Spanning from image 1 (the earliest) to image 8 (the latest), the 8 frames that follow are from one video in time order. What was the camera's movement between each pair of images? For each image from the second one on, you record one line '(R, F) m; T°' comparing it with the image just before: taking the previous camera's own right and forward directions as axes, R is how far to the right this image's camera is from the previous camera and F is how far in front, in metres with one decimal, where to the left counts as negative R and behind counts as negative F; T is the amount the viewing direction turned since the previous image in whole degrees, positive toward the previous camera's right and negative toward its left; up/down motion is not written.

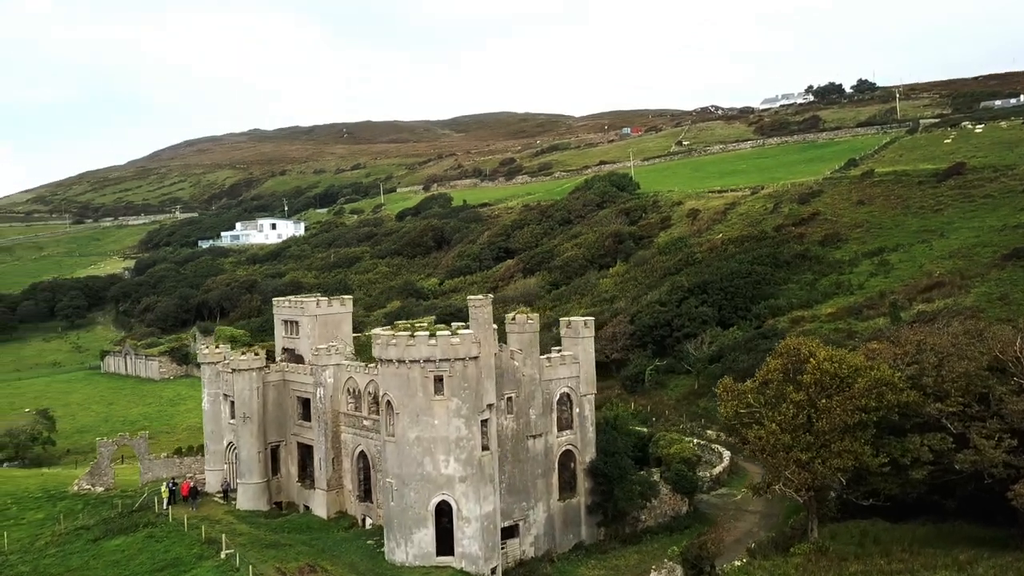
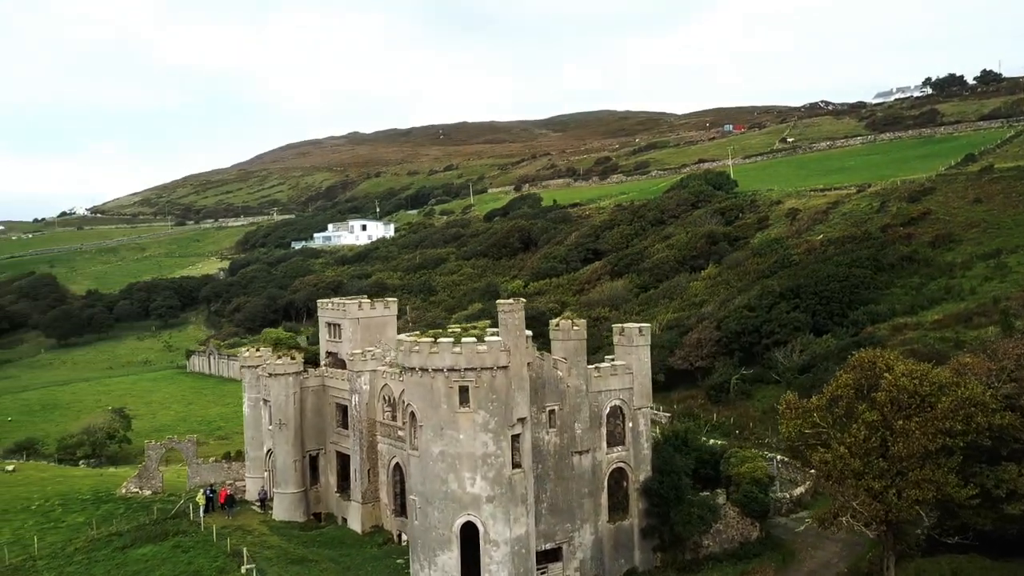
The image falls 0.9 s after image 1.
(+1.7, +2.1) m; -7°
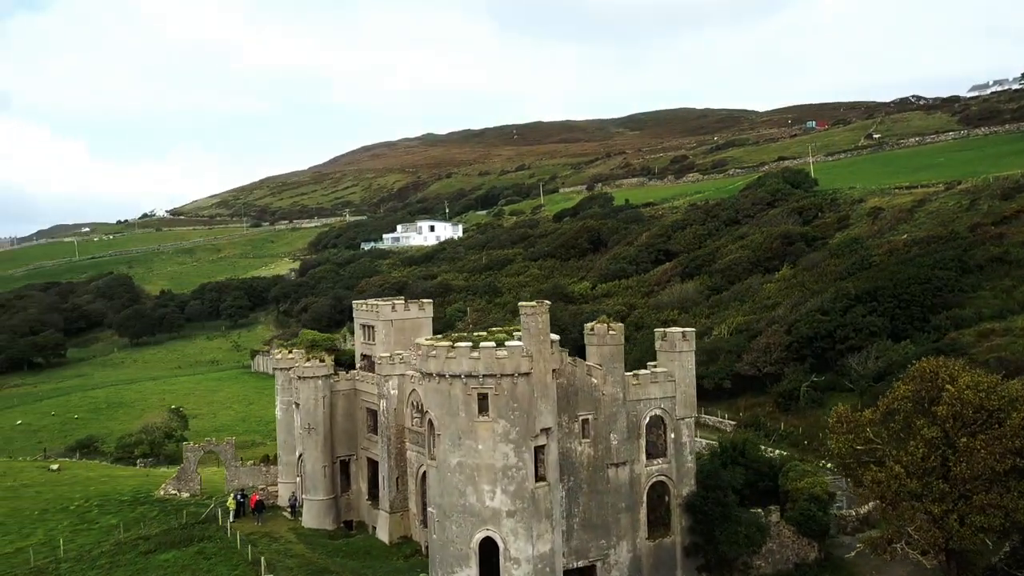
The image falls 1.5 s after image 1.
(+1.3, +1.4) m; -5°
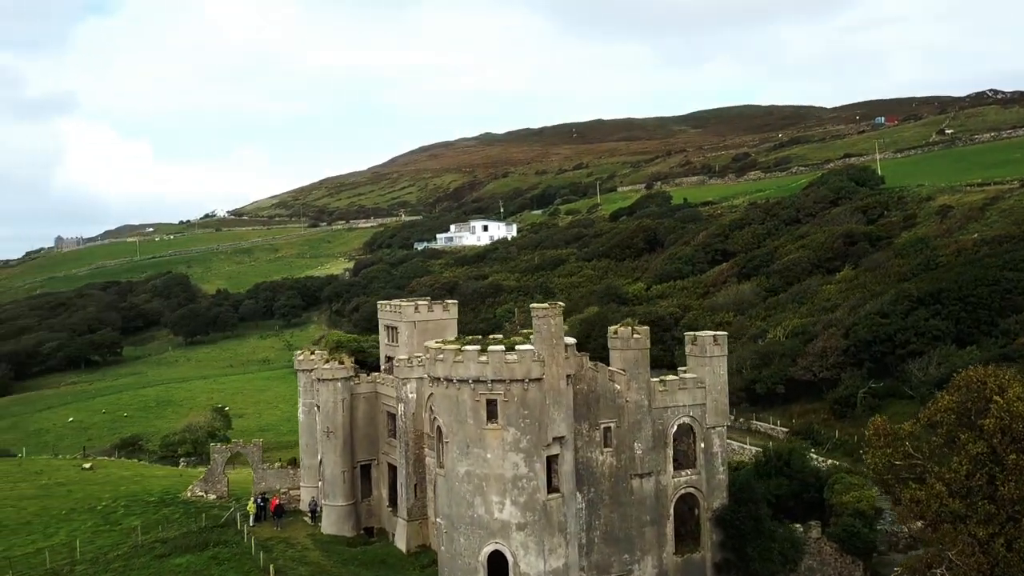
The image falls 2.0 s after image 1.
(+1.1, +1.1) m; -4°
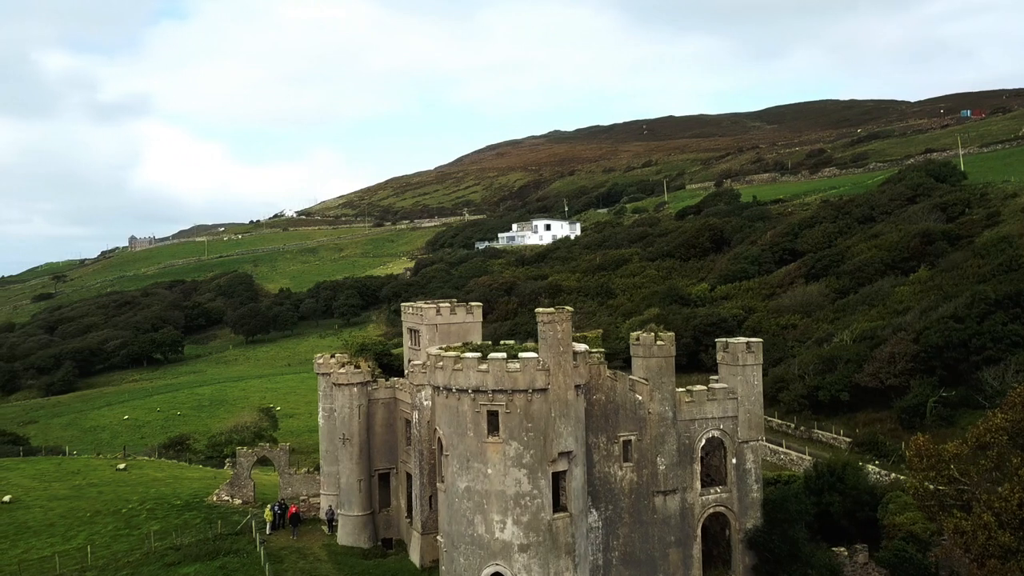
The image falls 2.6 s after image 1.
(+1.4, +1.5) m; -5°
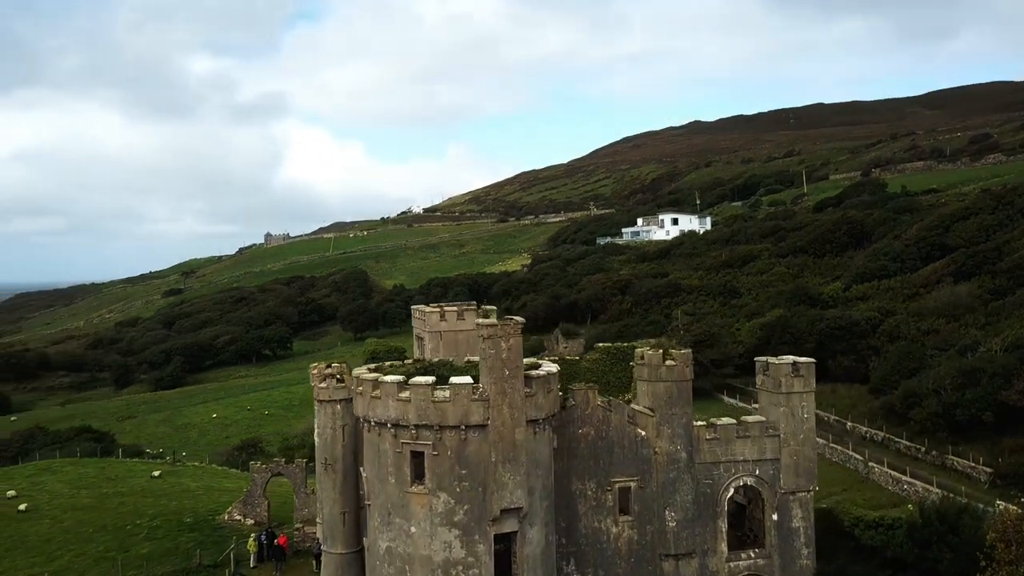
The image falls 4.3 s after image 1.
(+3.2, +4.5) m; -9°
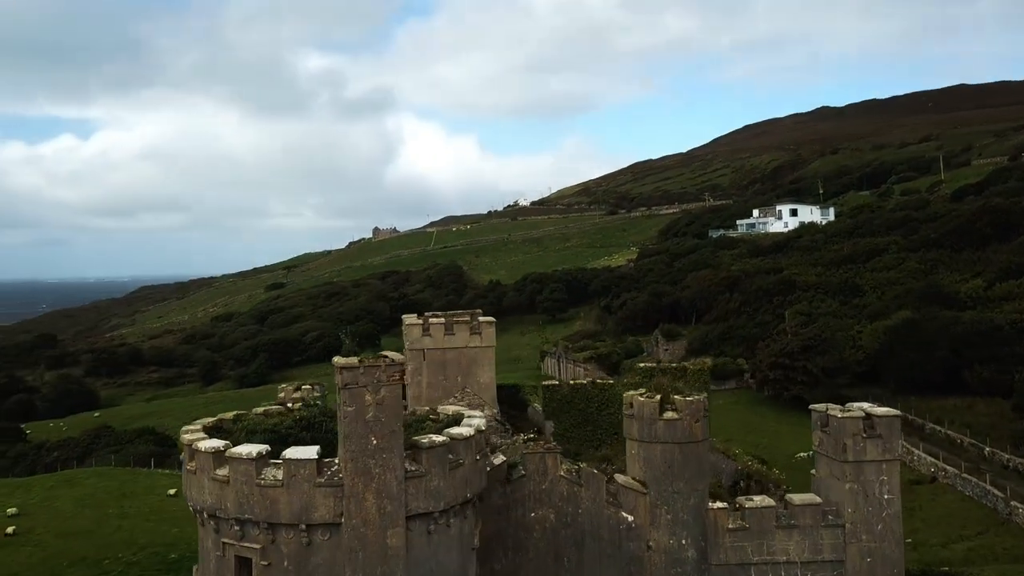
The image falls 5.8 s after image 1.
(+2.3, +5.1) m; -8°
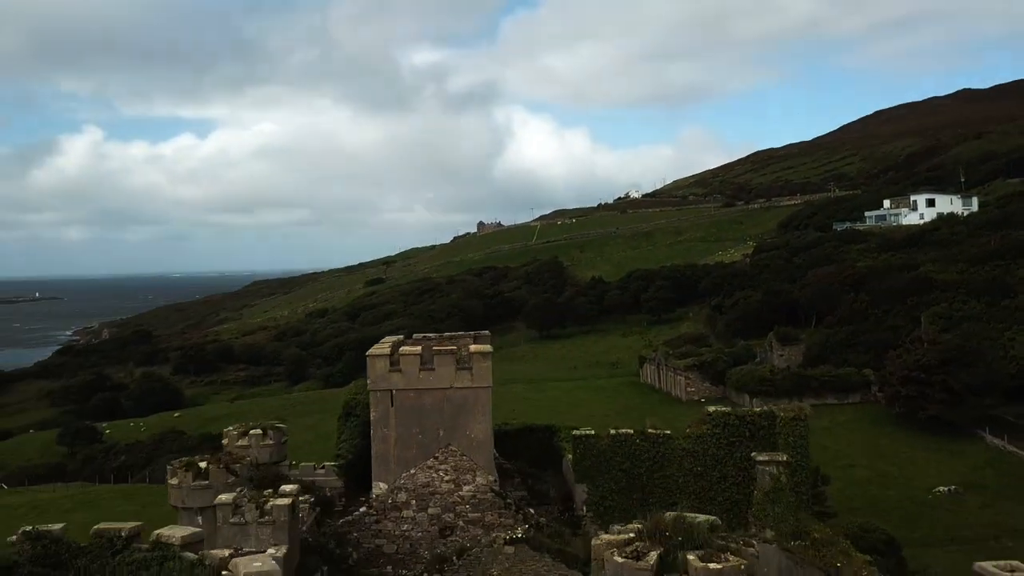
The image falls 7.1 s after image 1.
(+1.5, +5.4) m; -7°
